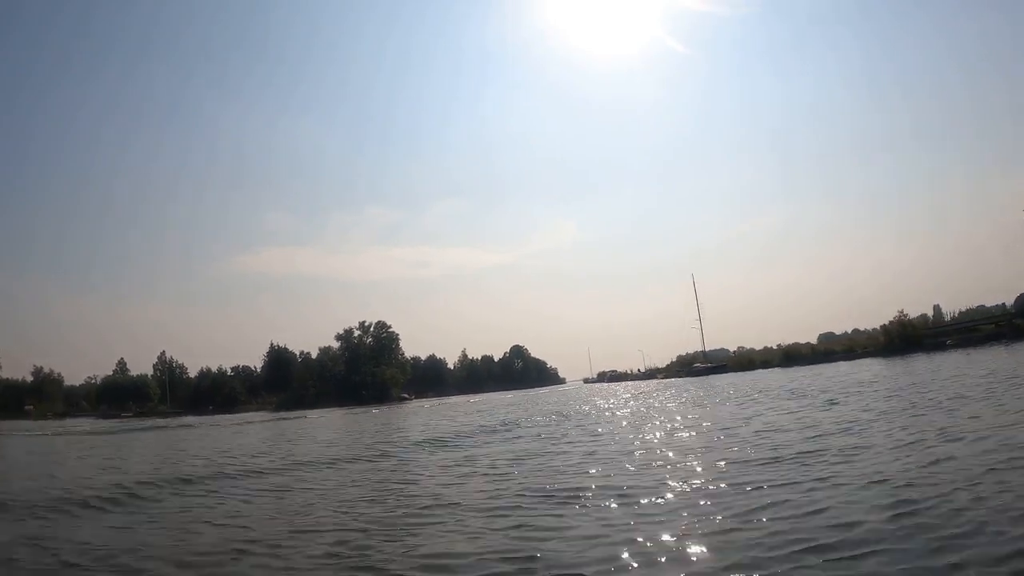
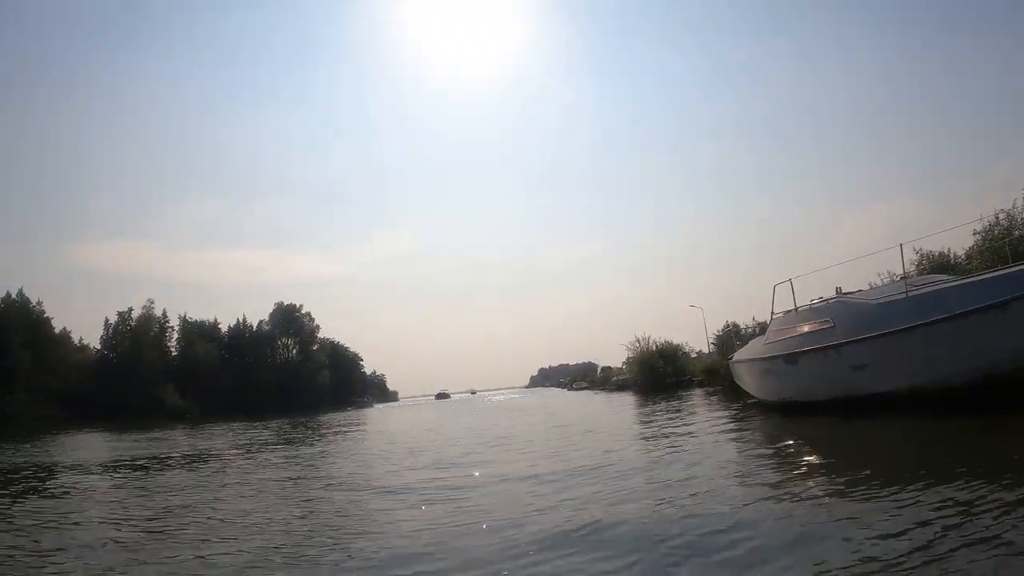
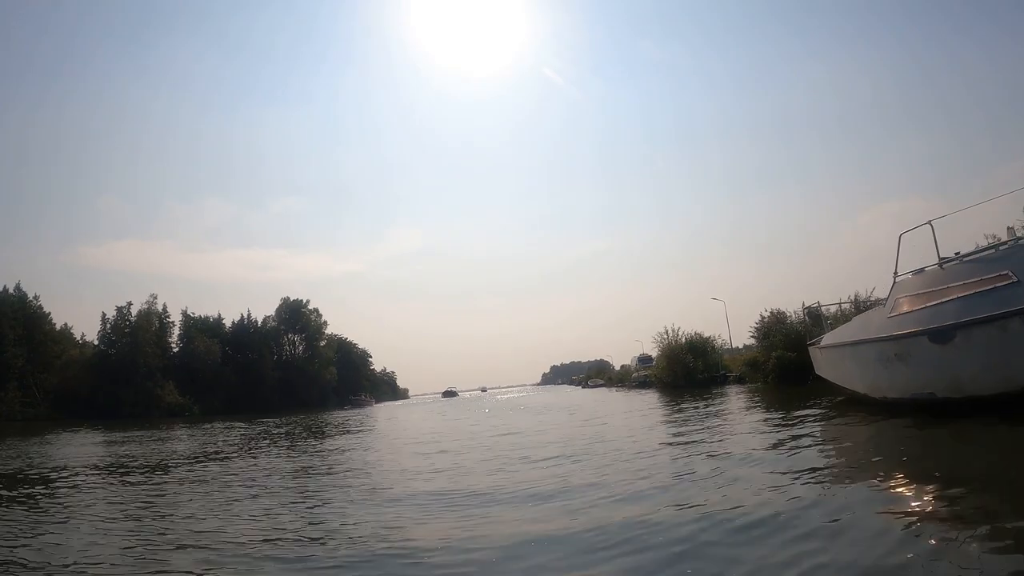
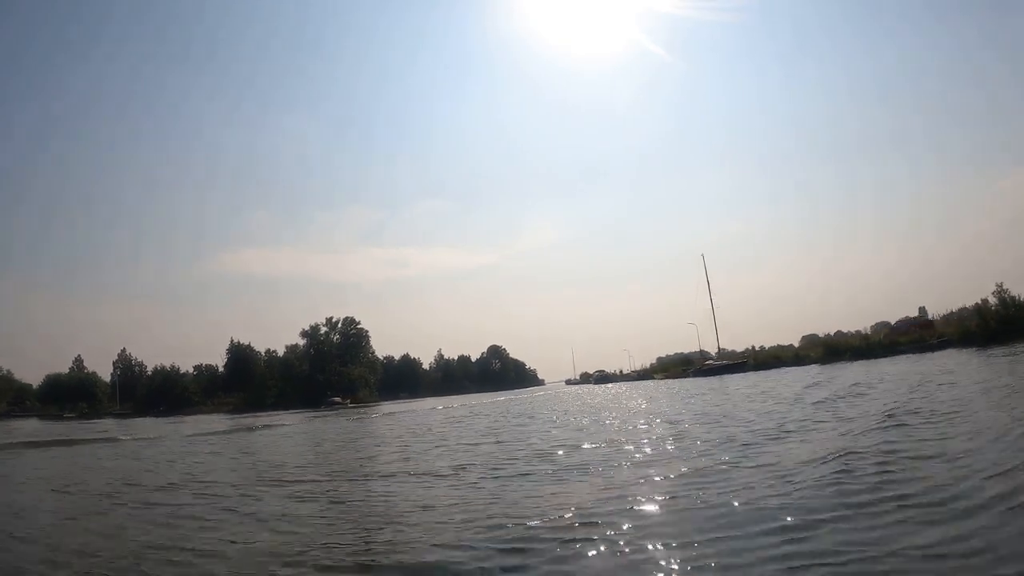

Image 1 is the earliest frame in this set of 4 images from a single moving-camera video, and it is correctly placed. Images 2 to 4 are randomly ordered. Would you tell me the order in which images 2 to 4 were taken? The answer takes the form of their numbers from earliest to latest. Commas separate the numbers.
4, 2, 3
